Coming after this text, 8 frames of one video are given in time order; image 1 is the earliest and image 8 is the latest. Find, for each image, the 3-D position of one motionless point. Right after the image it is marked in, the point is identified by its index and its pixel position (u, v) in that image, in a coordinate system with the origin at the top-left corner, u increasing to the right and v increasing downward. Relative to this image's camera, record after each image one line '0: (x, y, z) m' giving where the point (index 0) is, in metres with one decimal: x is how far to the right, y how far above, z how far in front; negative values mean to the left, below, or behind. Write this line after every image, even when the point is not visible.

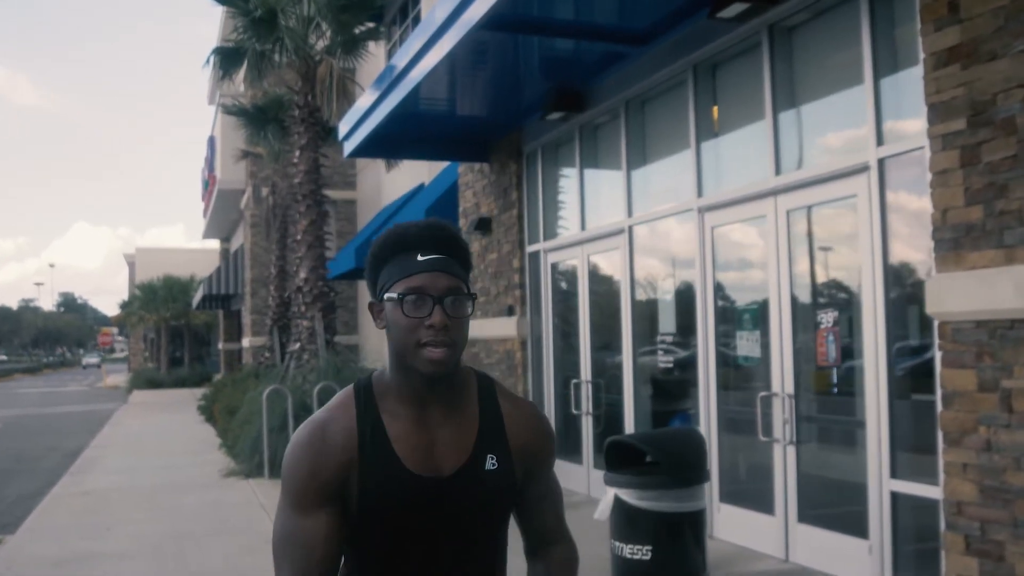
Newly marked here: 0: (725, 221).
0: (+1.6, +0.5, +7.5) m
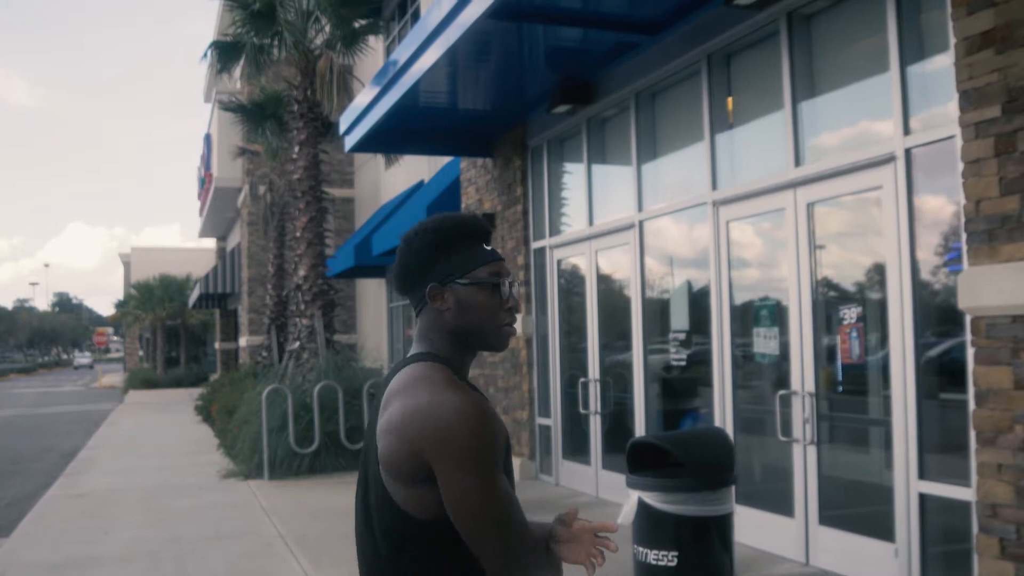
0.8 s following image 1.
0: (+1.7, +0.5, +7.3) m
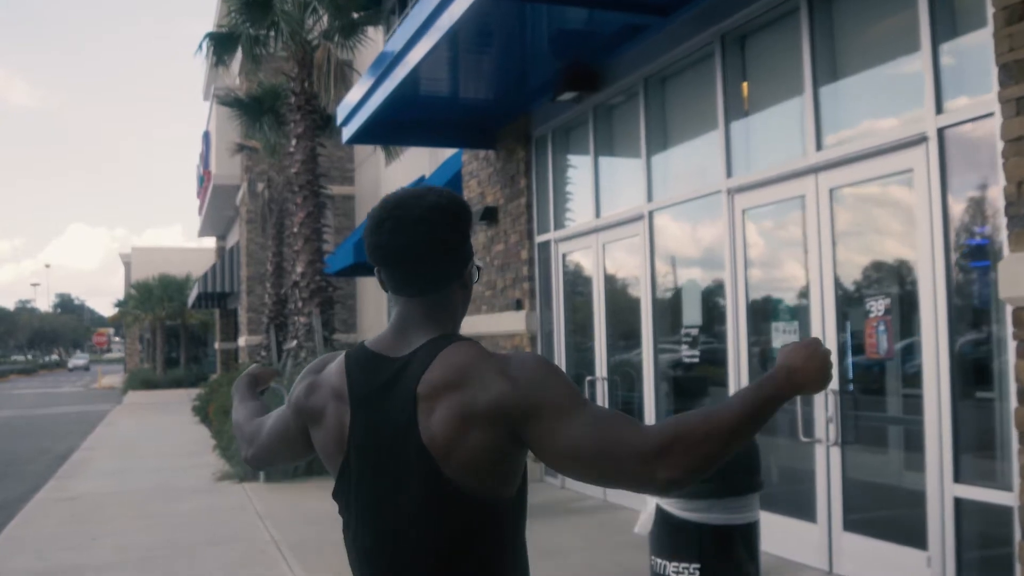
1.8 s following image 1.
0: (+1.7, +0.6, +7.0) m
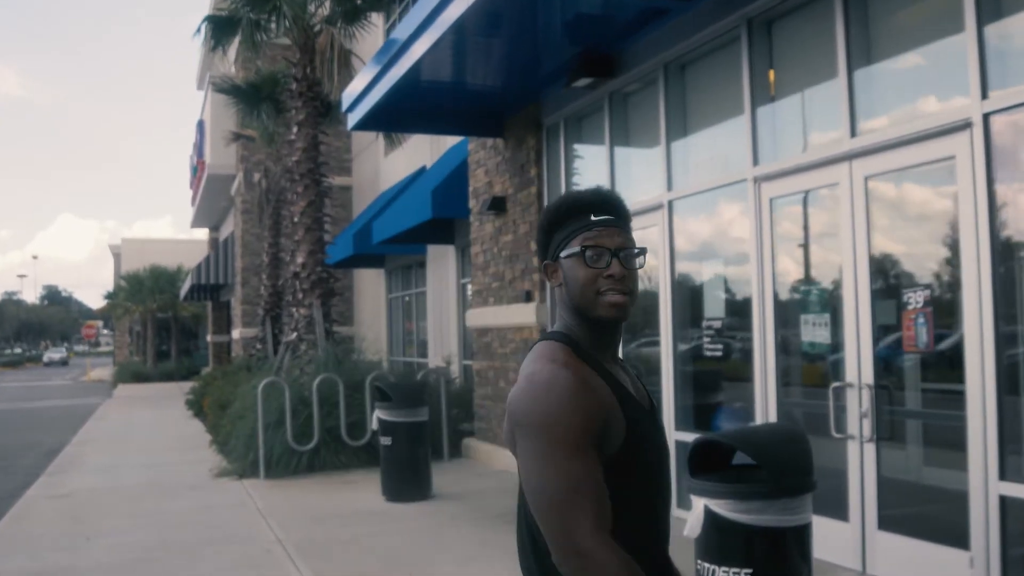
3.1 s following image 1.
0: (+1.9, +0.7, +6.8) m
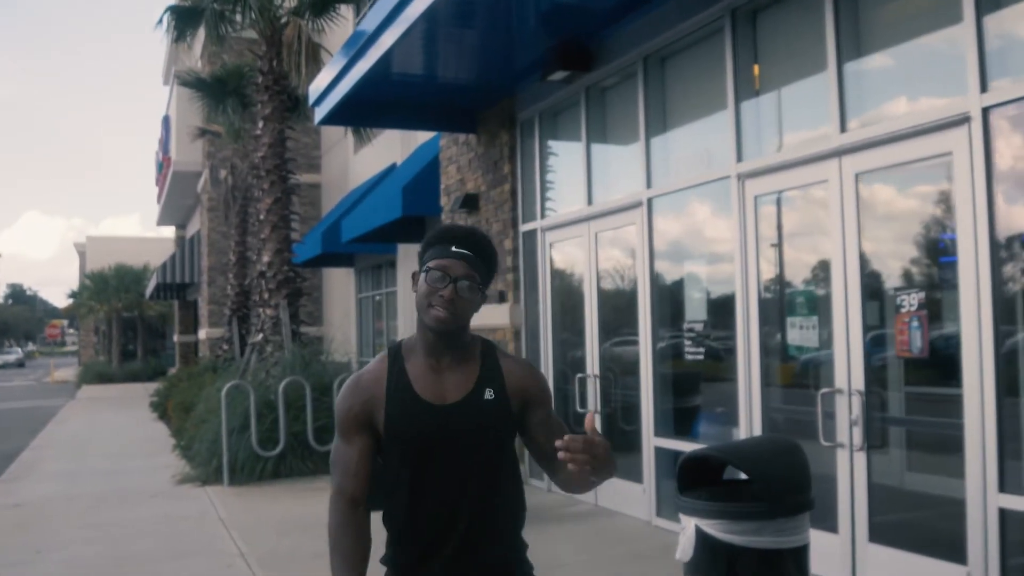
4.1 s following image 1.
0: (+1.7, +0.6, +6.5) m
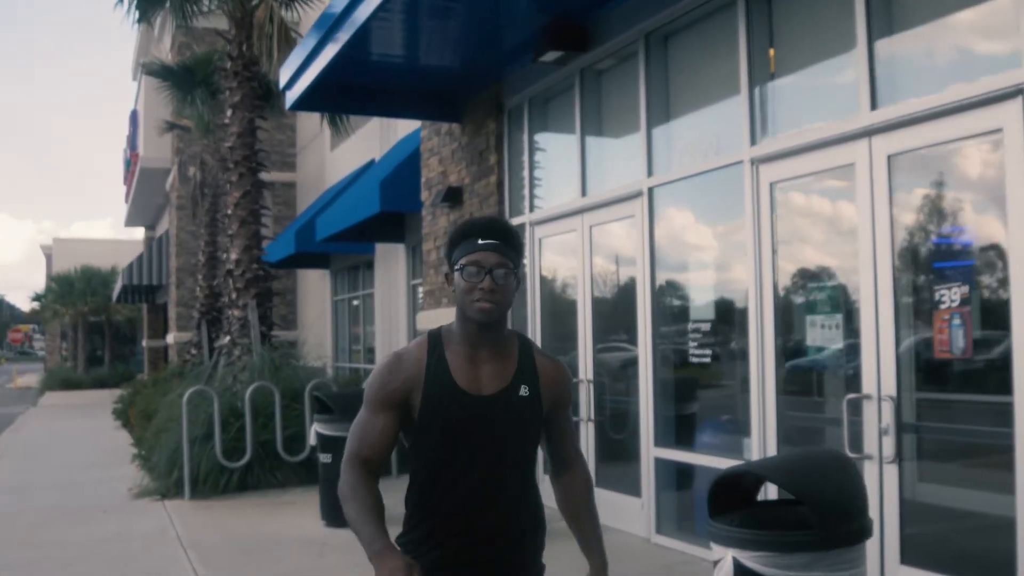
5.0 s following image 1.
0: (+1.6, +0.7, +5.9) m
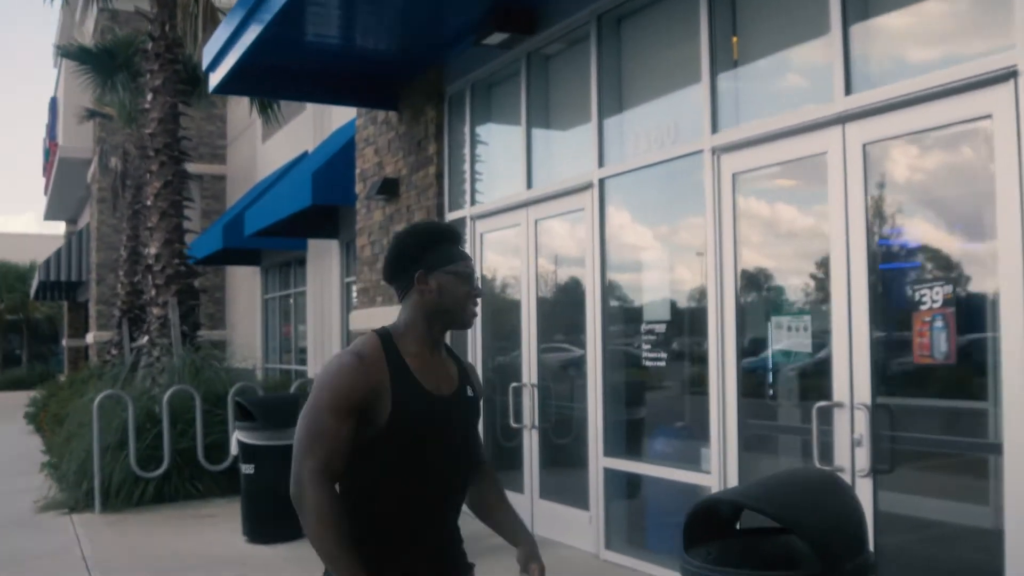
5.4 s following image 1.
0: (+1.3, +0.7, +5.5) m
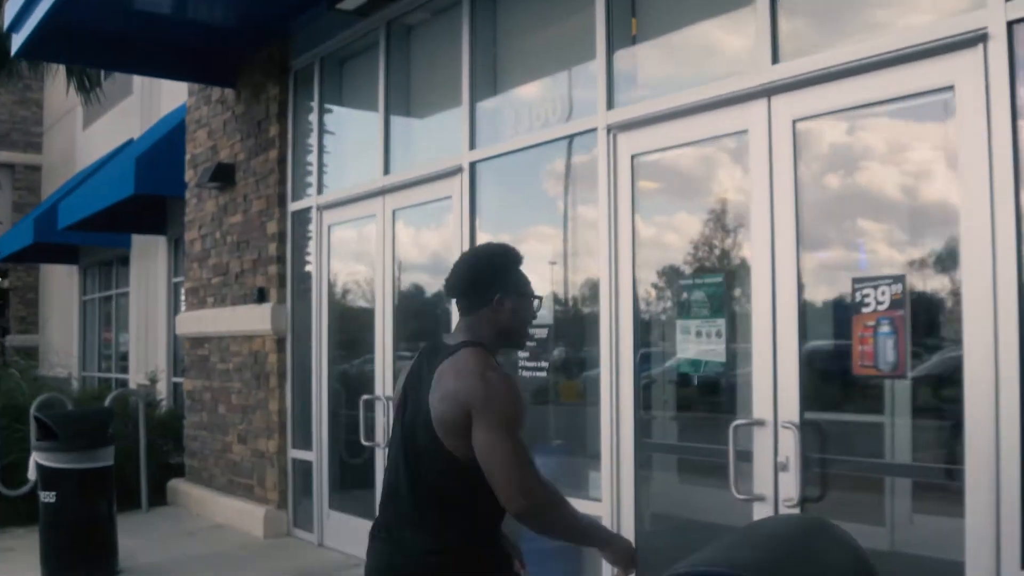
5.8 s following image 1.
0: (+0.6, +0.7, +4.9) m
